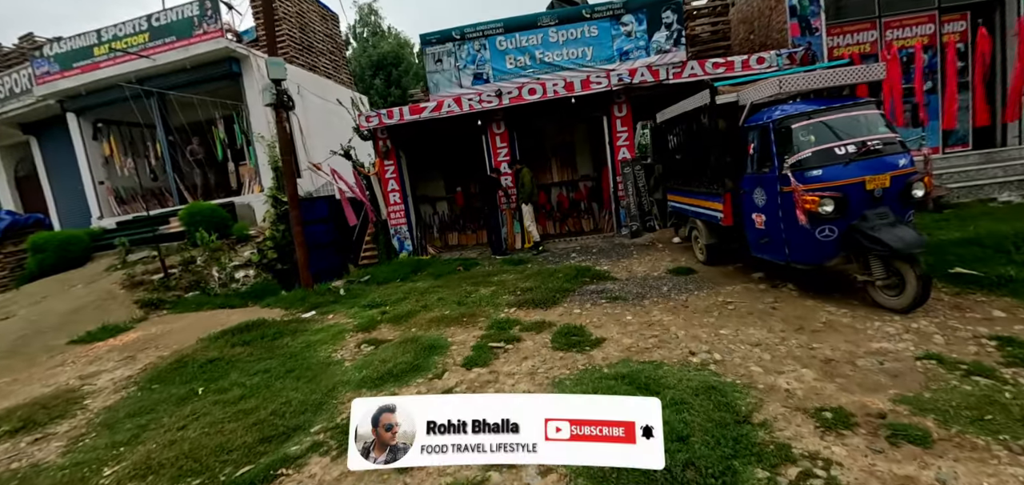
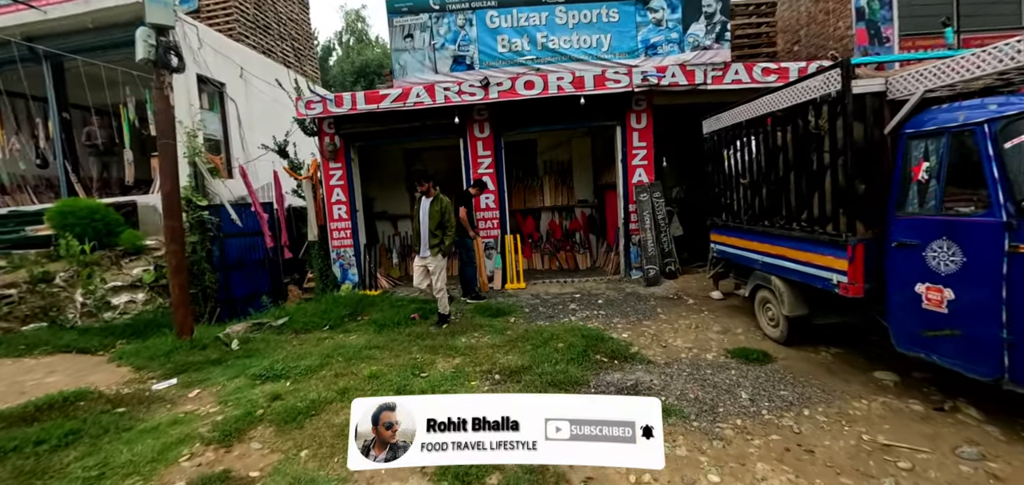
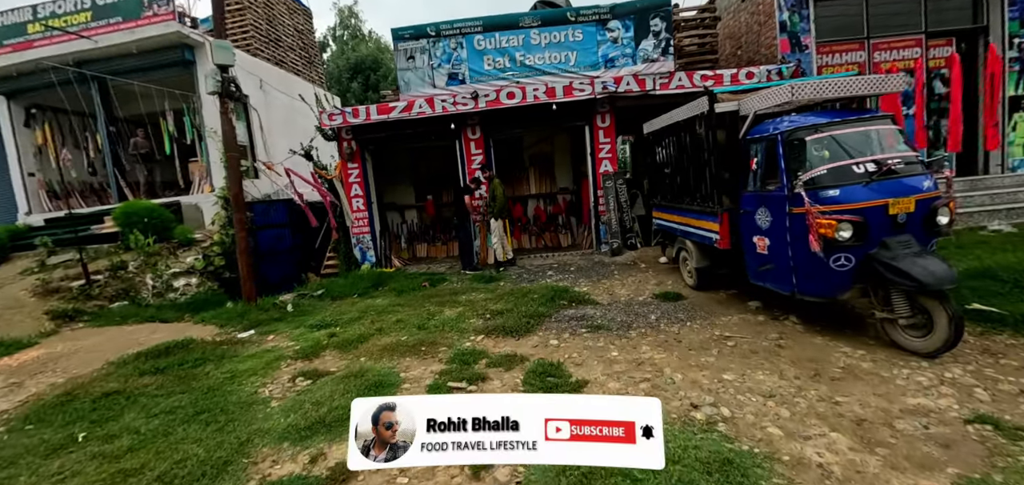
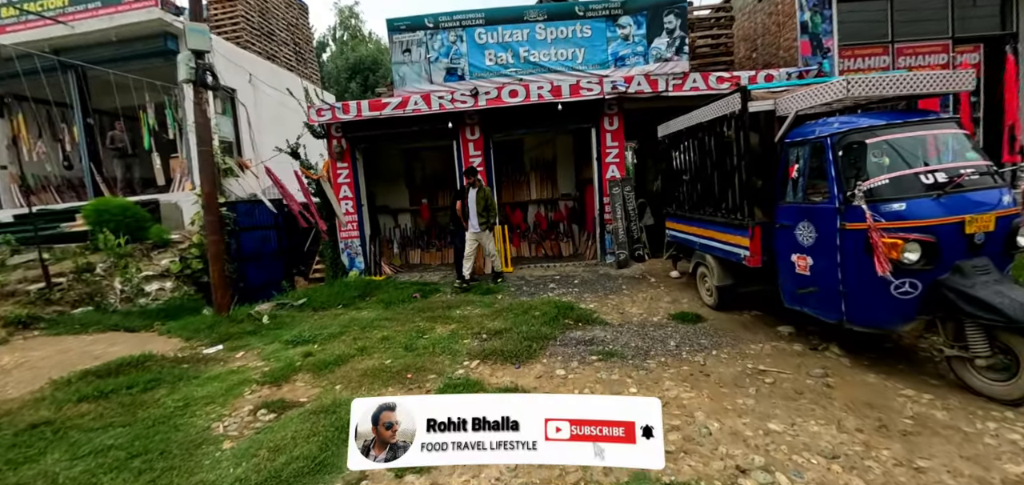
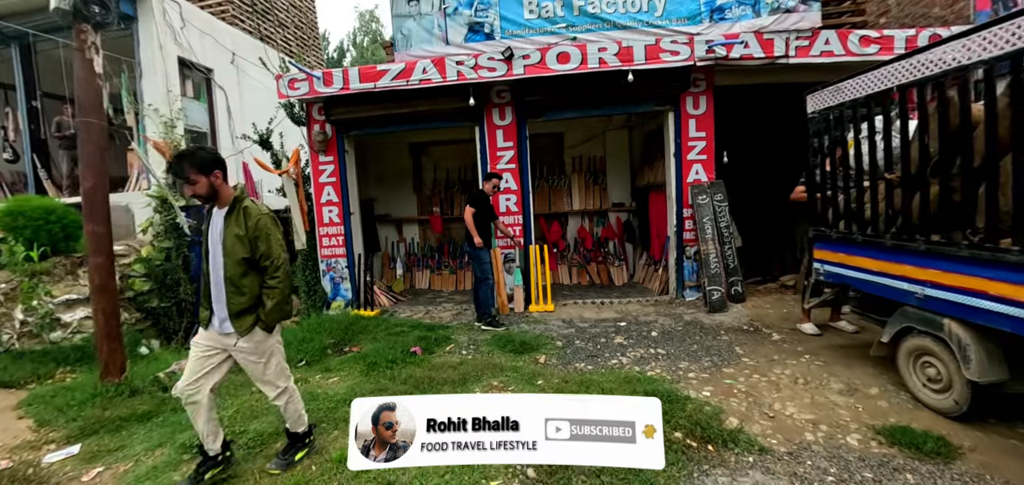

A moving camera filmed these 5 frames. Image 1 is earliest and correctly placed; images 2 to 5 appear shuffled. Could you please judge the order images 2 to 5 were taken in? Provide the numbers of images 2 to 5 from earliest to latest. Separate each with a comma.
3, 4, 2, 5
